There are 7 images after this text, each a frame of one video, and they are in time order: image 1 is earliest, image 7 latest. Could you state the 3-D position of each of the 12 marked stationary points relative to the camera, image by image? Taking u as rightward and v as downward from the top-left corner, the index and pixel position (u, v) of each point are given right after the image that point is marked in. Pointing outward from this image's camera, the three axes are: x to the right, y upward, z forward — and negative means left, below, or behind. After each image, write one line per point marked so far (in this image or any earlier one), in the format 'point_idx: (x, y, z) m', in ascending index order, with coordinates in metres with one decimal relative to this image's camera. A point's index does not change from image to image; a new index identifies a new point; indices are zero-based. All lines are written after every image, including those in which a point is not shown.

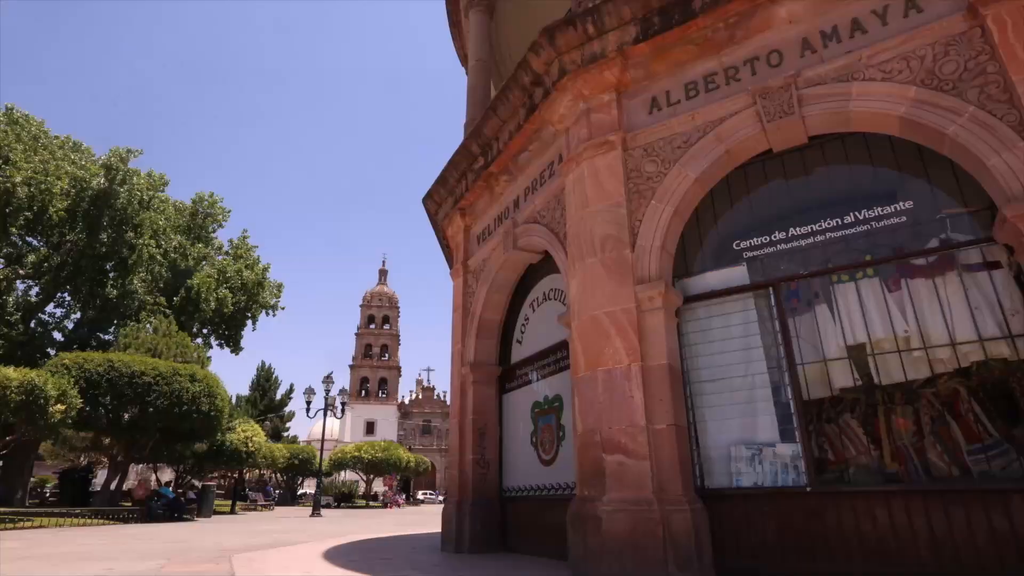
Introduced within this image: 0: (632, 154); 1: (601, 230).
0: (+1.4, +1.6, +6.2) m
1: (+1.0, +0.7, +6.0) m
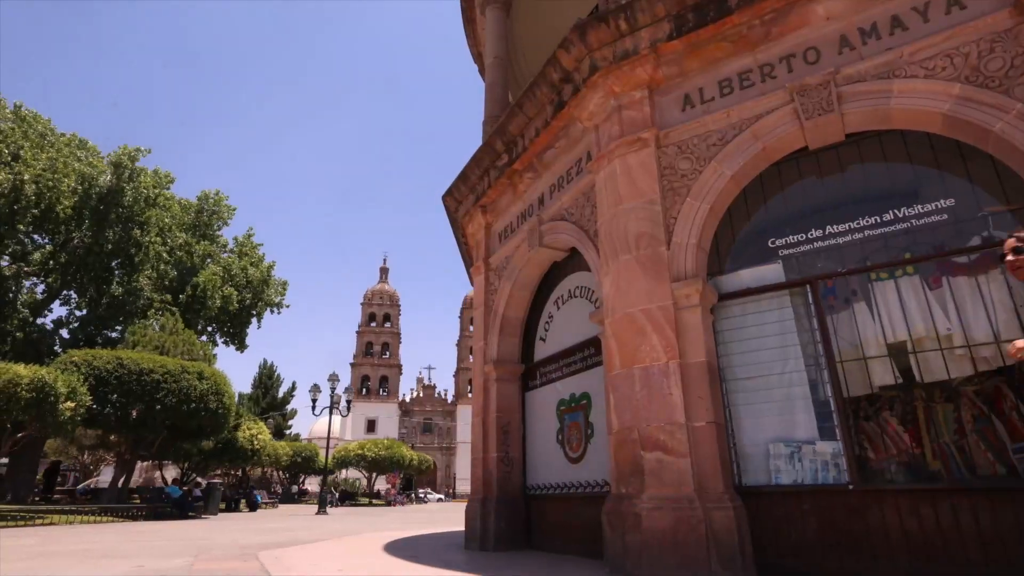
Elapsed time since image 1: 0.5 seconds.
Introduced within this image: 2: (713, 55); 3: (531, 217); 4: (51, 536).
0: (+1.8, +1.6, +6.1) m
1: (+1.4, +0.7, +6.0) m
2: (+2.3, +2.7, +6.1) m
3: (+0.3, +1.1, +8.2) m
4: (-10.0, -5.4, +11.4) m
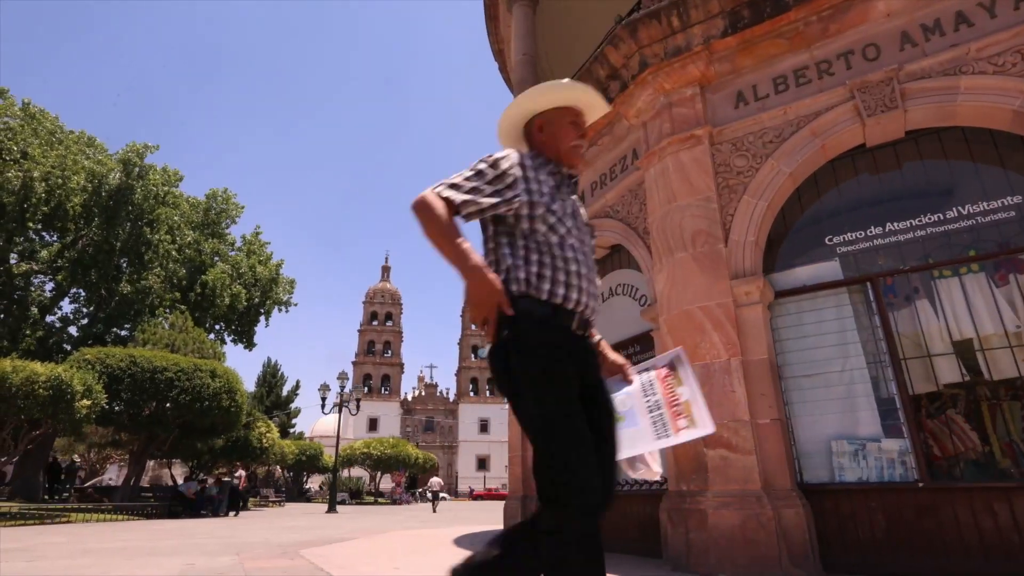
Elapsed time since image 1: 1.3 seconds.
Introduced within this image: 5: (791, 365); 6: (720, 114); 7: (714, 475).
0: (+2.4, +1.6, +6.1) m
1: (+2.0, +0.7, +6.0) m
2: (+2.9, +2.7, +6.1) m
3: (+0.9, +1.2, +8.2) m
4: (-9.3, -5.3, +11.4) m
5: (+3.0, -0.8, +5.6) m
6: (+2.5, +2.0, +6.2) m
7: (+2.0, -1.8, +5.1) m
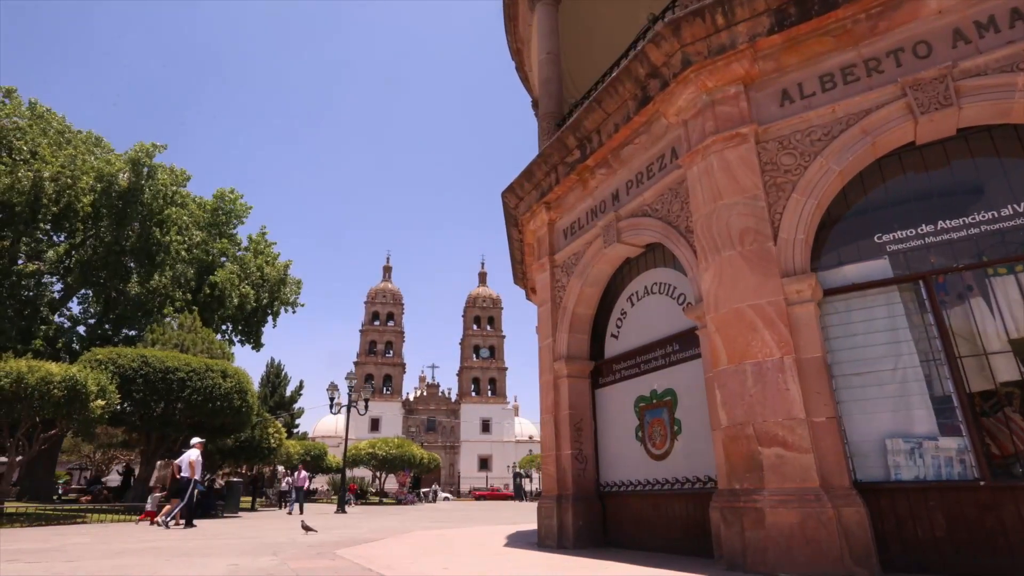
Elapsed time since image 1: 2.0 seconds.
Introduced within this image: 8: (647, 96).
0: (+2.9, +1.6, +6.1) m
1: (+2.6, +0.7, +6.0) m
2: (+3.5, +2.7, +6.1) m
3: (+1.5, +1.2, +8.2) m
4: (-8.8, -5.3, +11.4) m
5: (+3.5, -0.8, +5.6) m
6: (+3.0, +2.1, +6.2) m
7: (+2.5, -1.8, +5.1) m
8: (+1.8, +2.6, +7.1) m
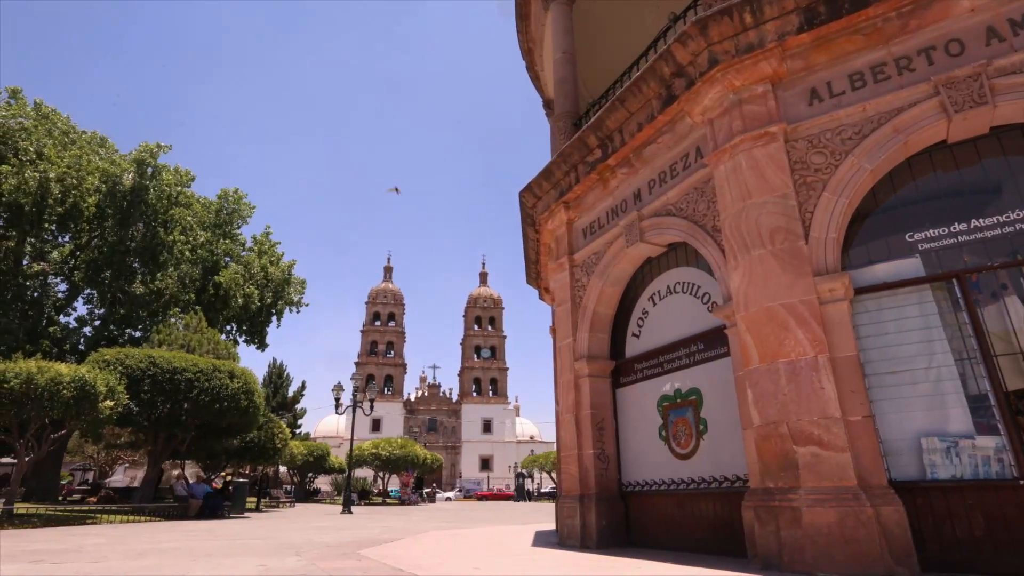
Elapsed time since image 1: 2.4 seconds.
0: (+3.3, +1.7, +6.1) m
1: (+2.9, +0.8, +5.9) m
2: (+3.8, +2.7, +6.1) m
3: (+1.8, +1.2, +8.2) m
4: (-8.5, -5.3, +11.3) m
5: (+3.8, -0.8, +5.6) m
6: (+3.3, +2.1, +6.2) m
7: (+2.8, -1.8, +5.1) m
8: (+2.2, +2.6, +7.1) m
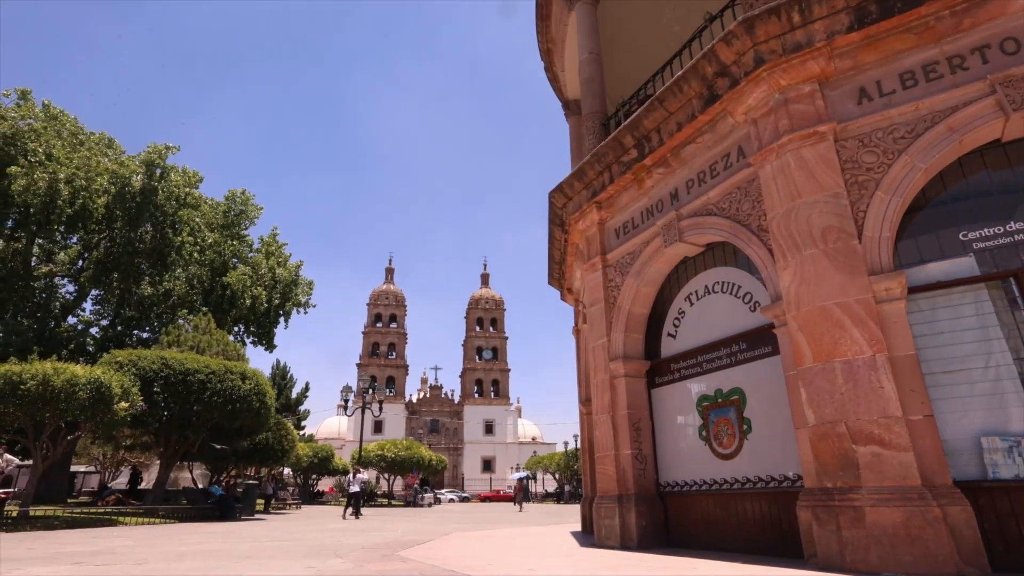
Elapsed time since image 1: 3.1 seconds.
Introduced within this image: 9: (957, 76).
0: (+3.8, +1.7, +6.1) m
1: (+3.5, +0.8, +5.9) m
2: (+4.4, +2.7, +6.0) m
3: (+2.4, +1.2, +8.2) m
4: (-7.9, -5.3, +11.3) m
5: (+4.4, -0.8, +5.6) m
6: (+3.9, +2.1, +6.2) m
7: (+3.4, -1.8, +5.1) m
8: (+2.7, +2.6, +7.1) m
9: (+4.8, +2.3, +5.7) m
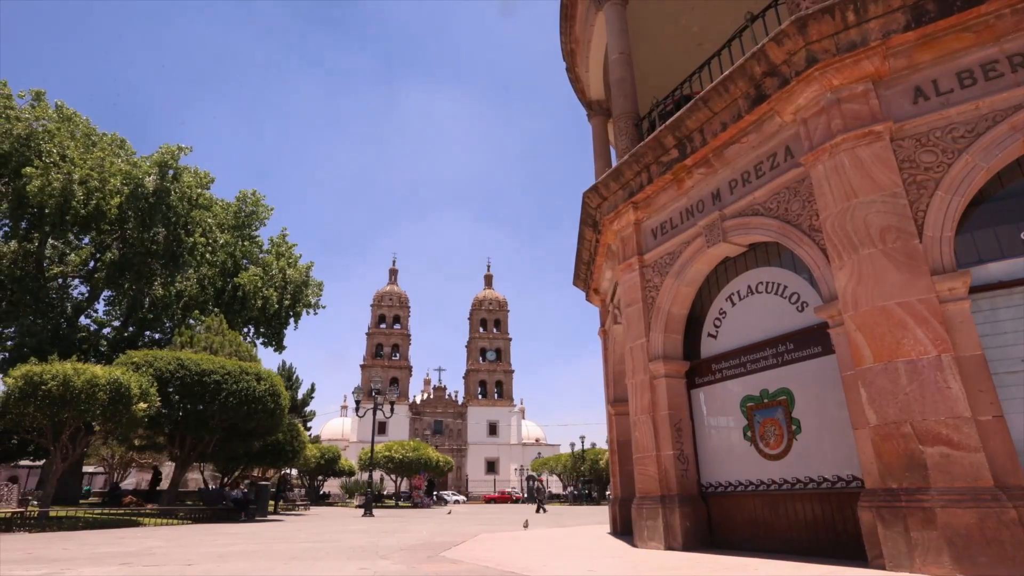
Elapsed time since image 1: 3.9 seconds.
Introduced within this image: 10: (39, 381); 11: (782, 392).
0: (+4.5, +1.7, +6.1) m
1: (+4.1, +0.8, +5.9) m
2: (+5.0, +2.7, +6.0) m
3: (+3.0, +1.2, +8.1) m
4: (-7.3, -5.3, +11.3) m
5: (+5.0, -0.8, +5.5) m
6: (+4.5, +2.1, +6.2) m
7: (+4.0, -1.8, +5.0) m
8: (+3.4, +2.6, +7.1) m
9: (+5.5, +2.3, +5.7) m
10: (-14.6, -2.9, +16.2) m
11: (+3.7, -1.4, +7.3) m
